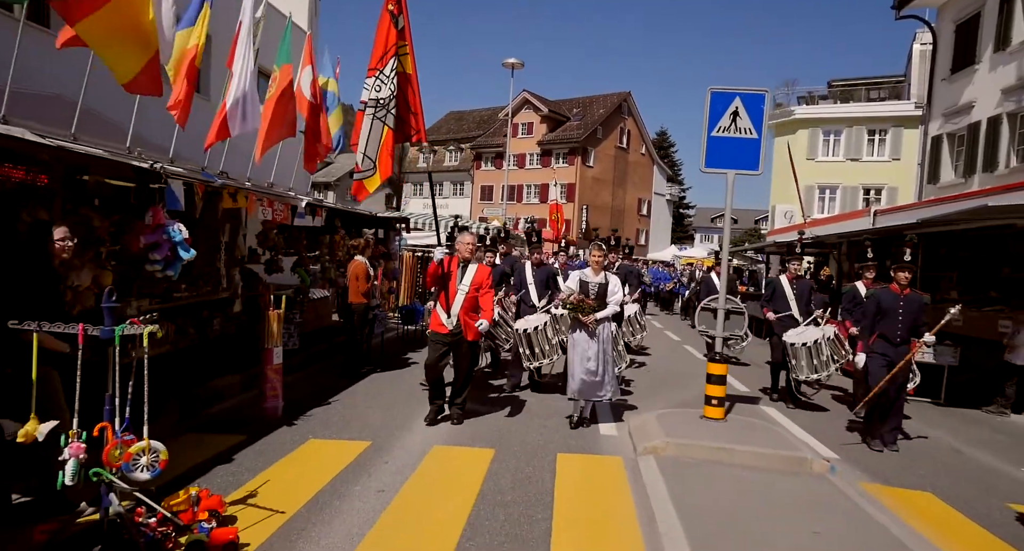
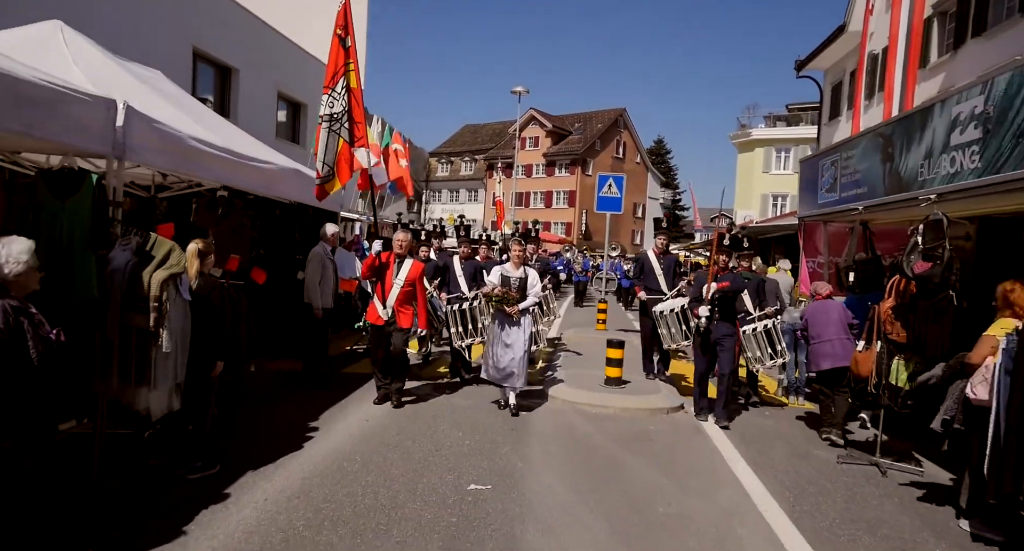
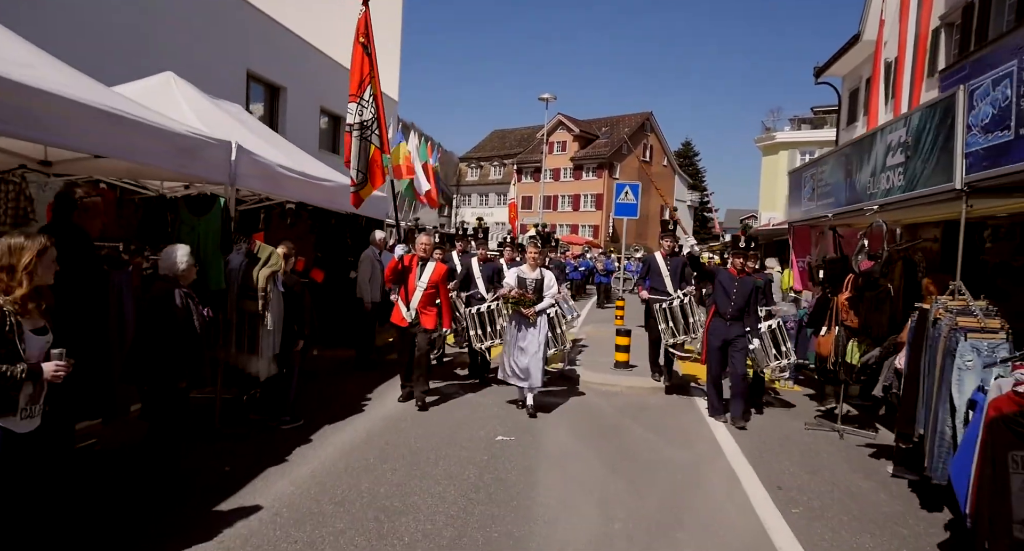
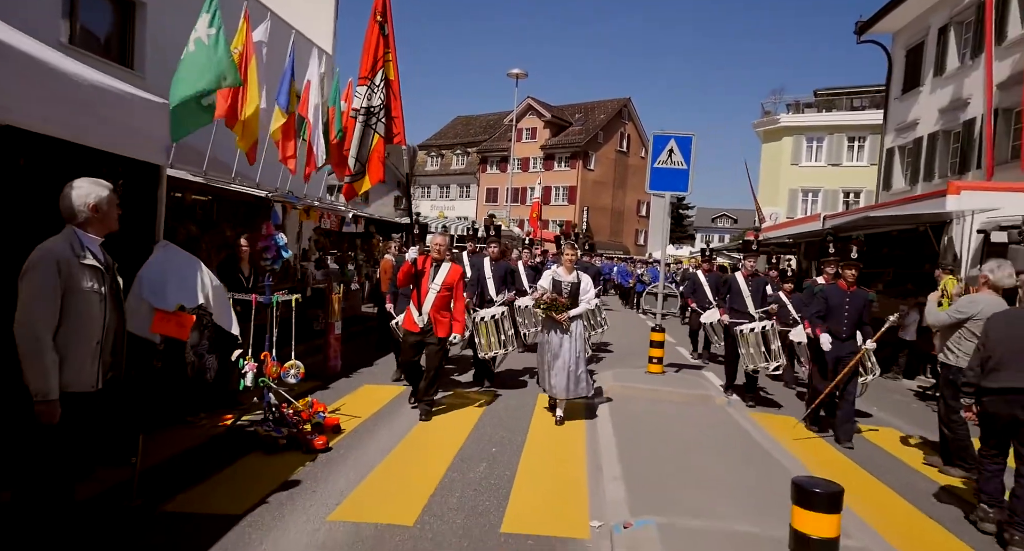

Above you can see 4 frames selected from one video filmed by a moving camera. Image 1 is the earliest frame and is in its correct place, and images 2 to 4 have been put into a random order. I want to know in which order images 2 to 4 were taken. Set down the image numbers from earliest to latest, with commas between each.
4, 2, 3
